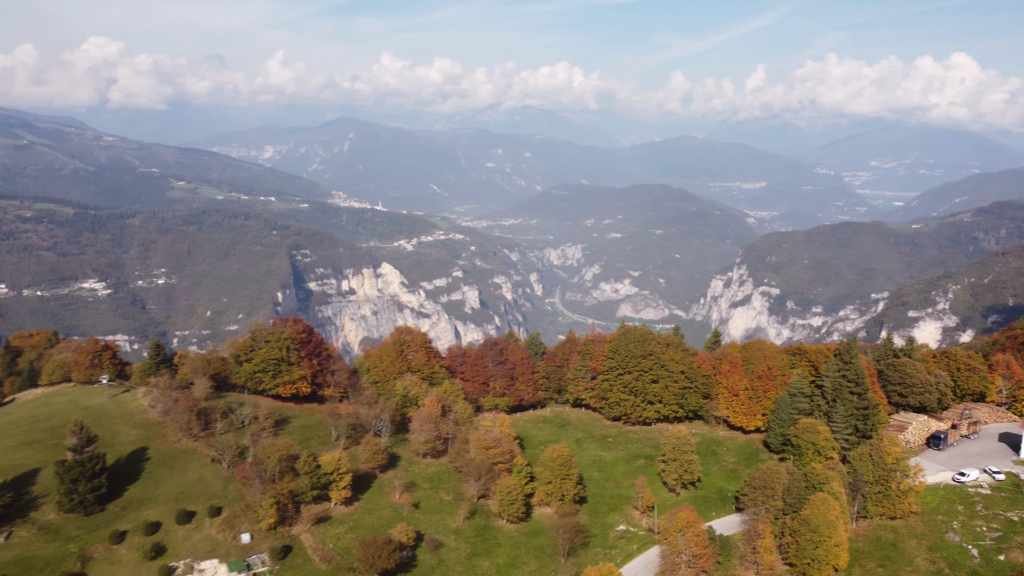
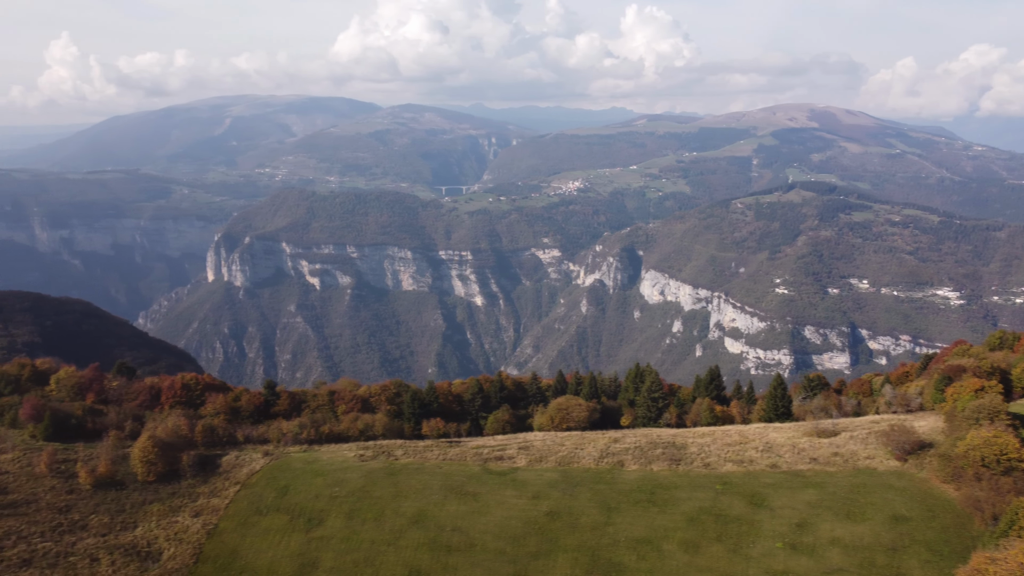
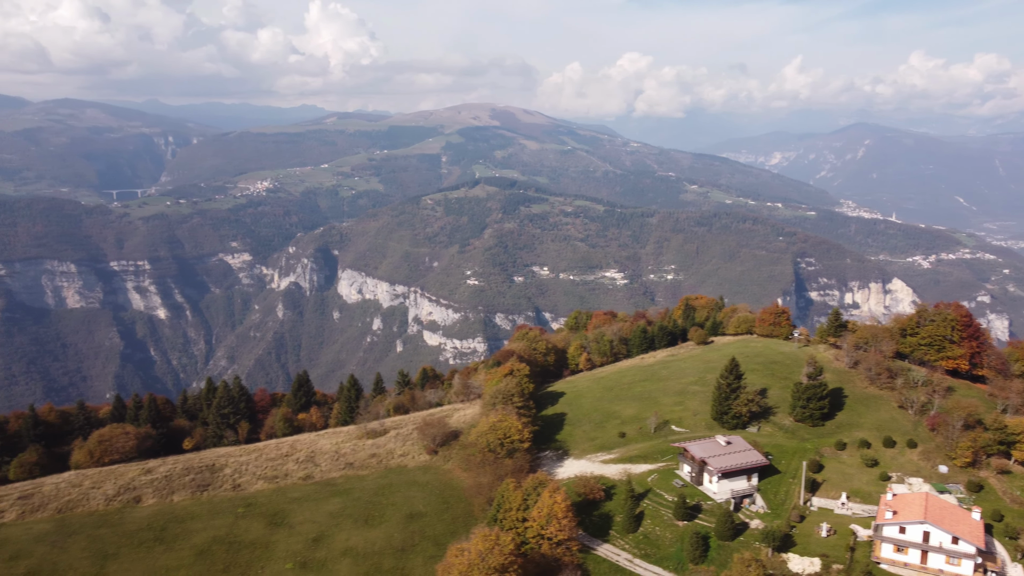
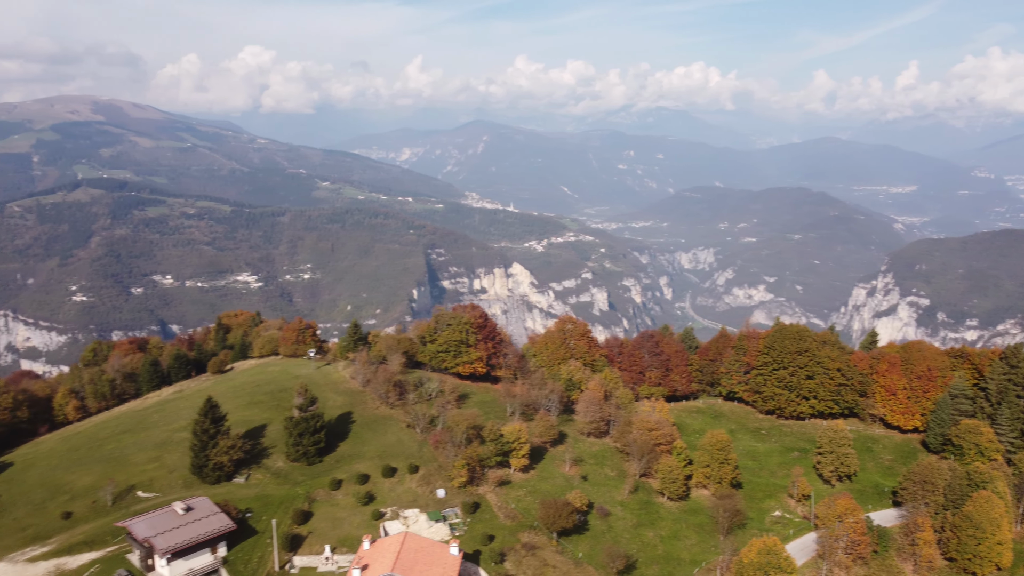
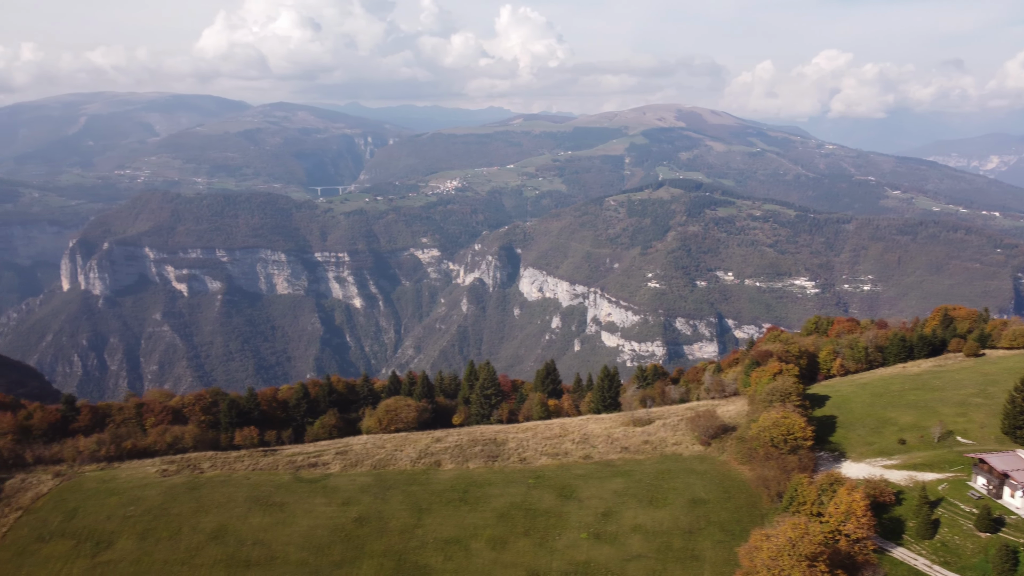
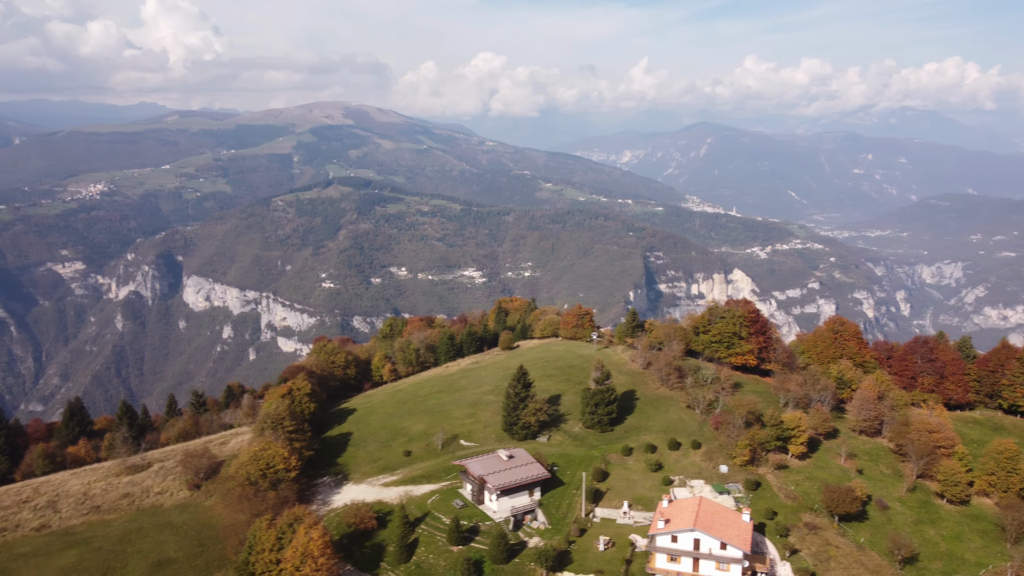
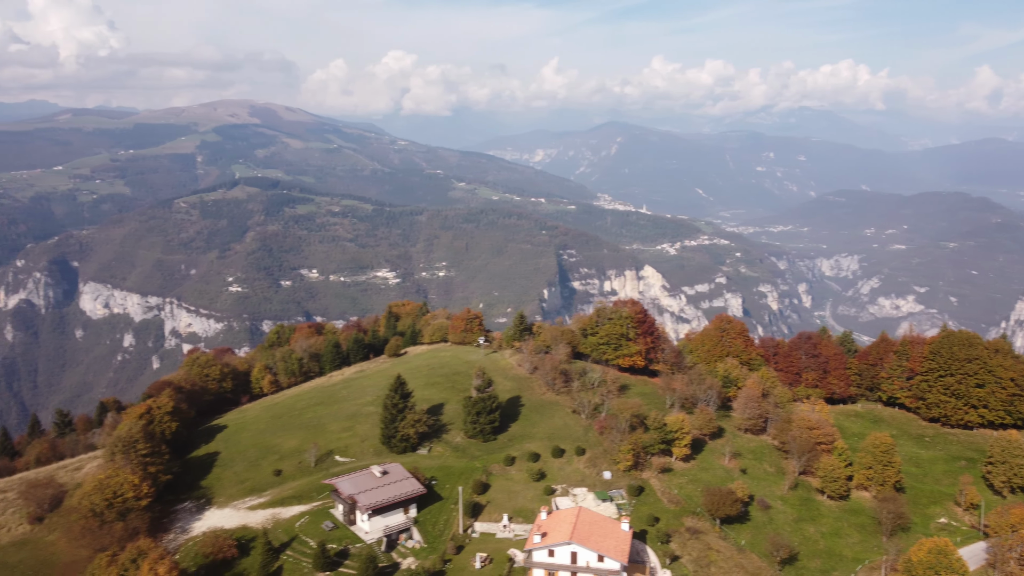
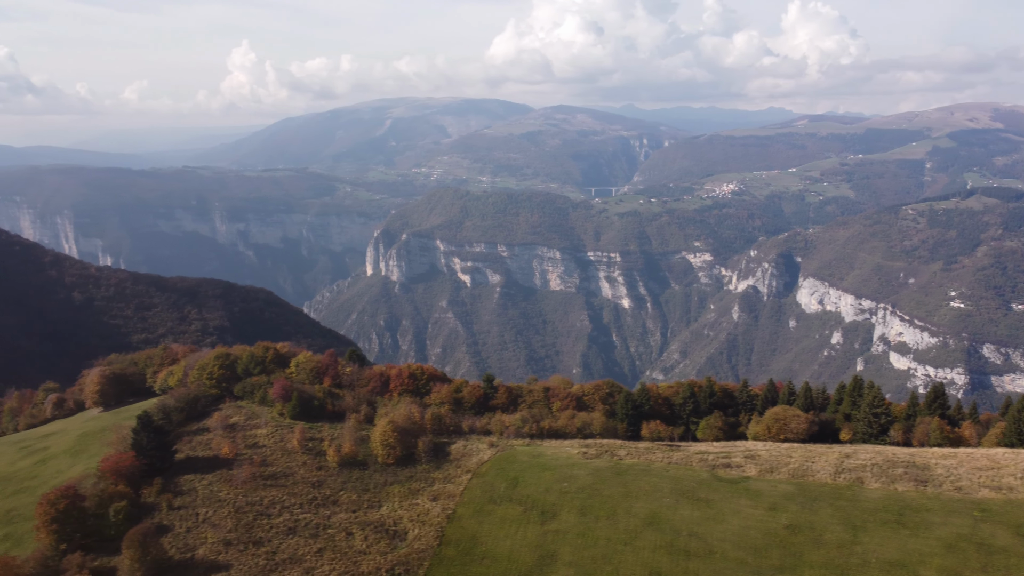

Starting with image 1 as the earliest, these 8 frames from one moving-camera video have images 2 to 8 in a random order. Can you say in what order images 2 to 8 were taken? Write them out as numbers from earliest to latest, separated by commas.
4, 7, 6, 3, 5, 2, 8
